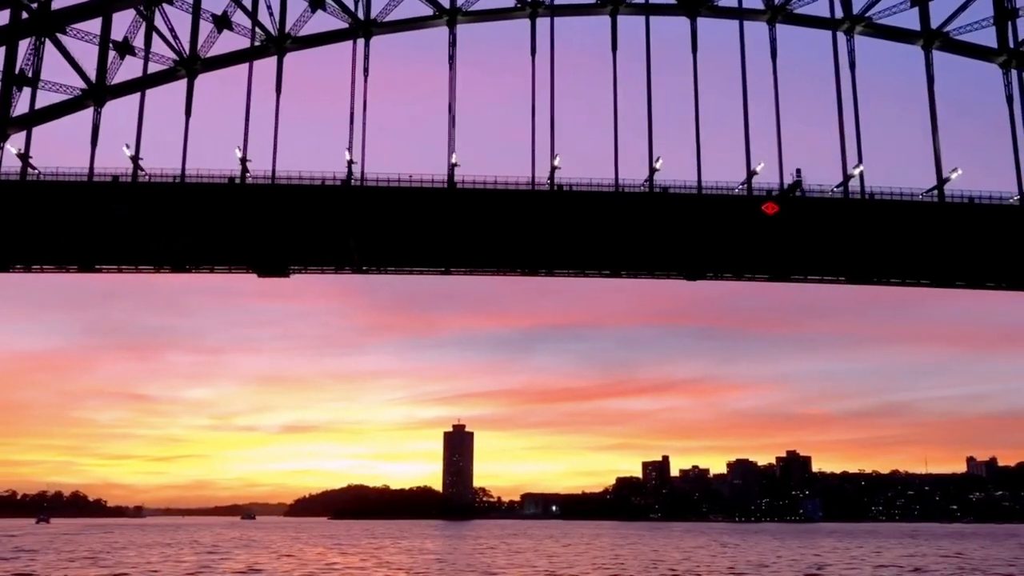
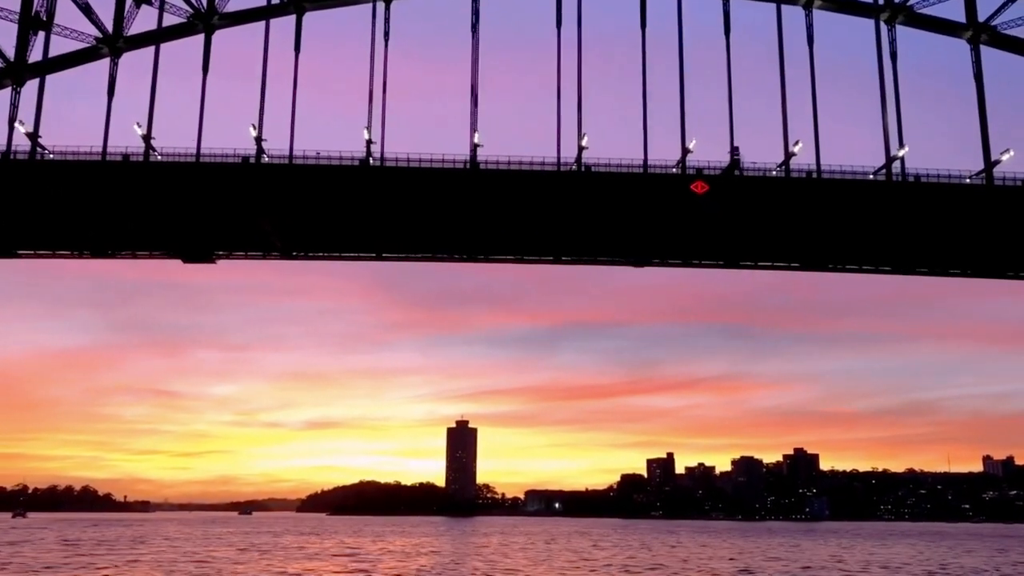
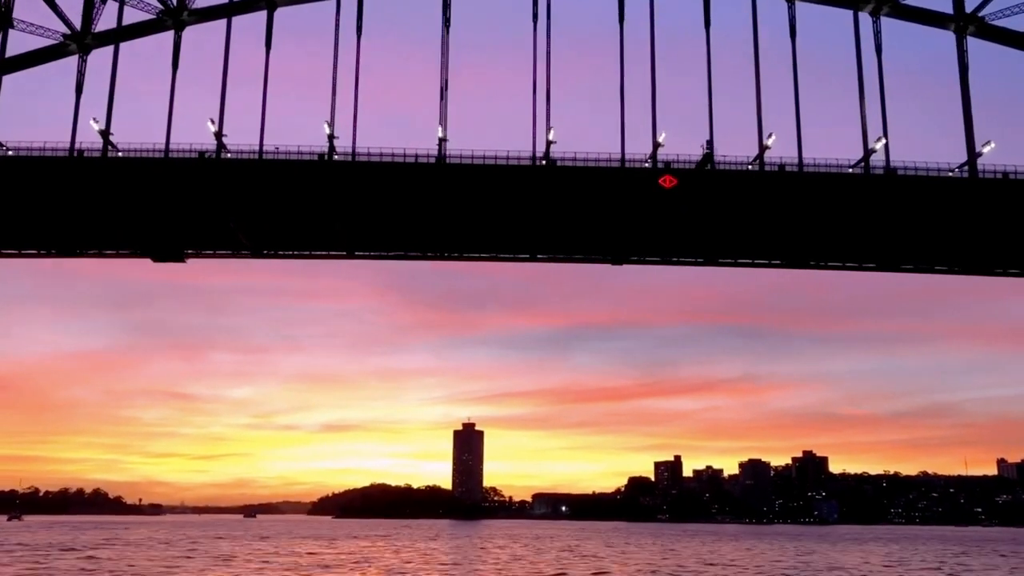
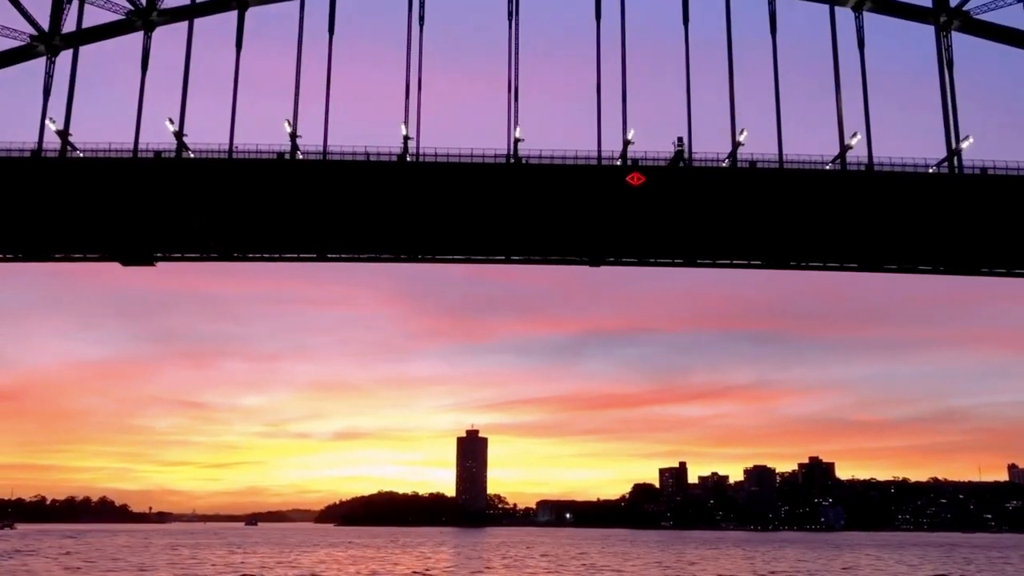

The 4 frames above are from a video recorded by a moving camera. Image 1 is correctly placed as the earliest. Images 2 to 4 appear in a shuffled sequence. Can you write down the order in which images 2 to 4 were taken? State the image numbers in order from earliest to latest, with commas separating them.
2, 3, 4
